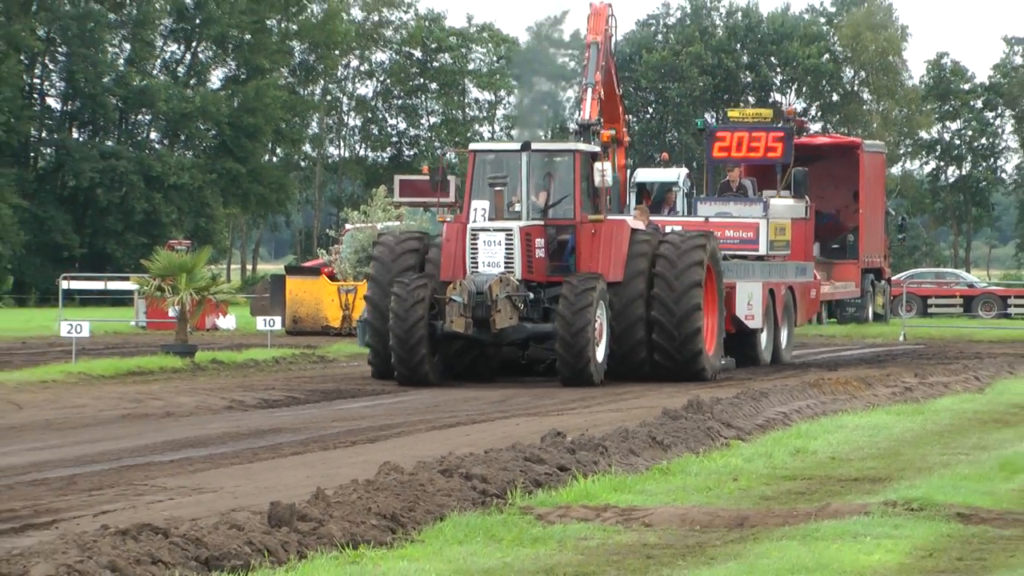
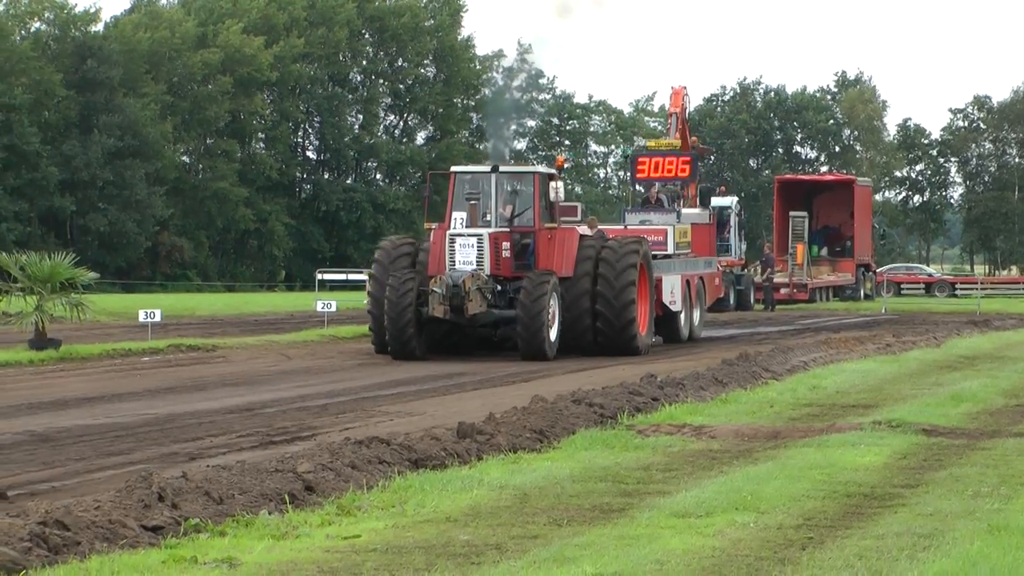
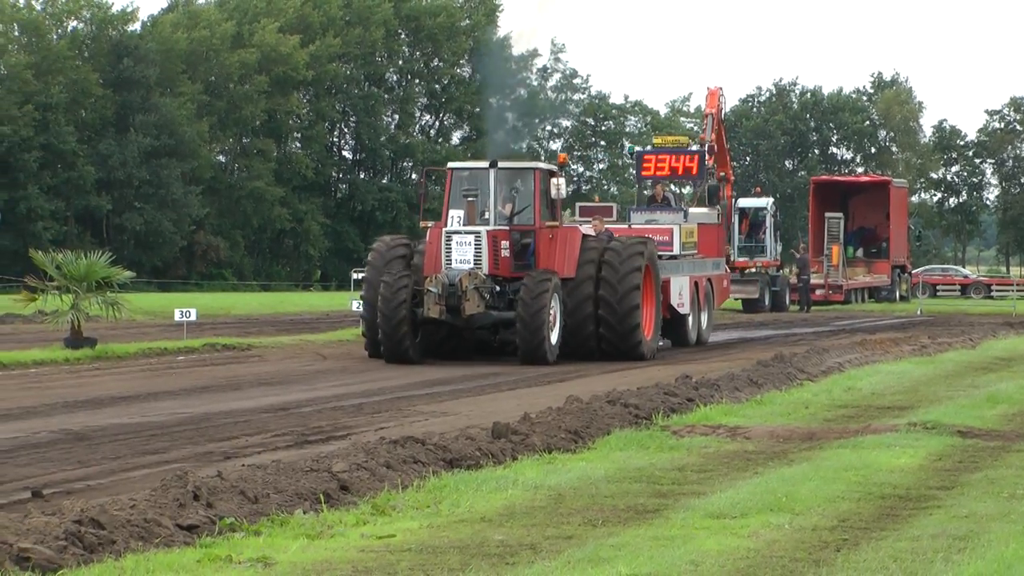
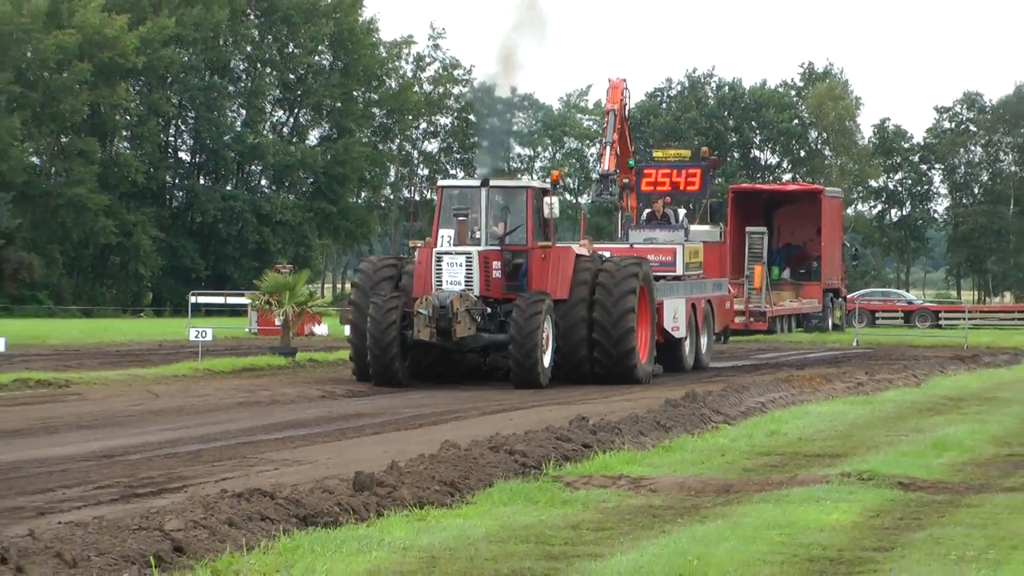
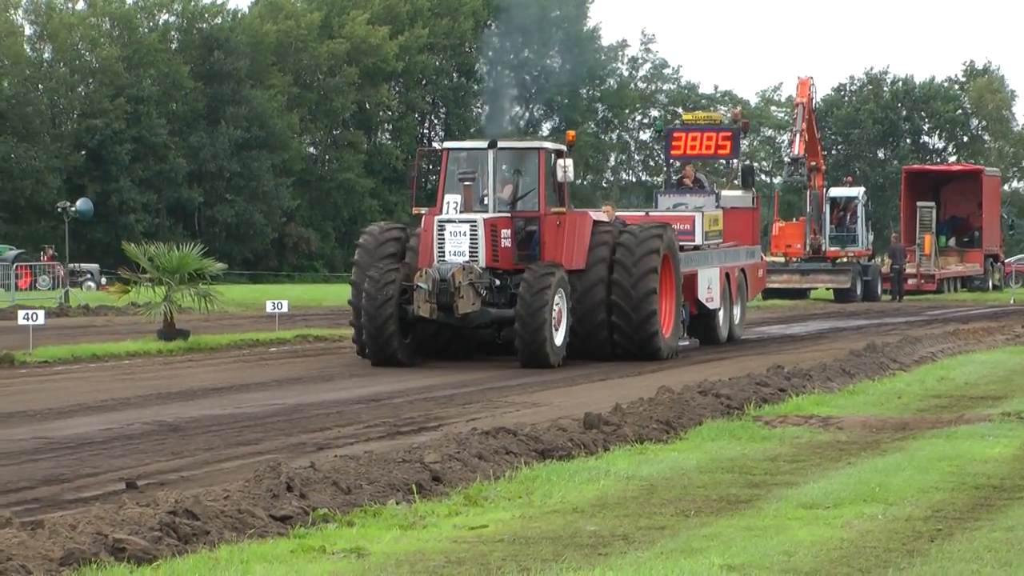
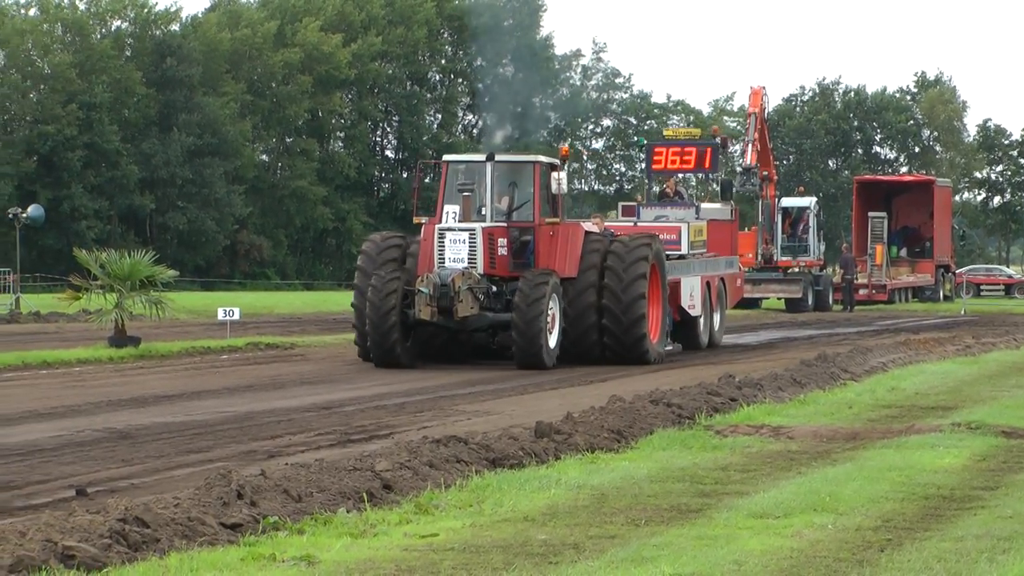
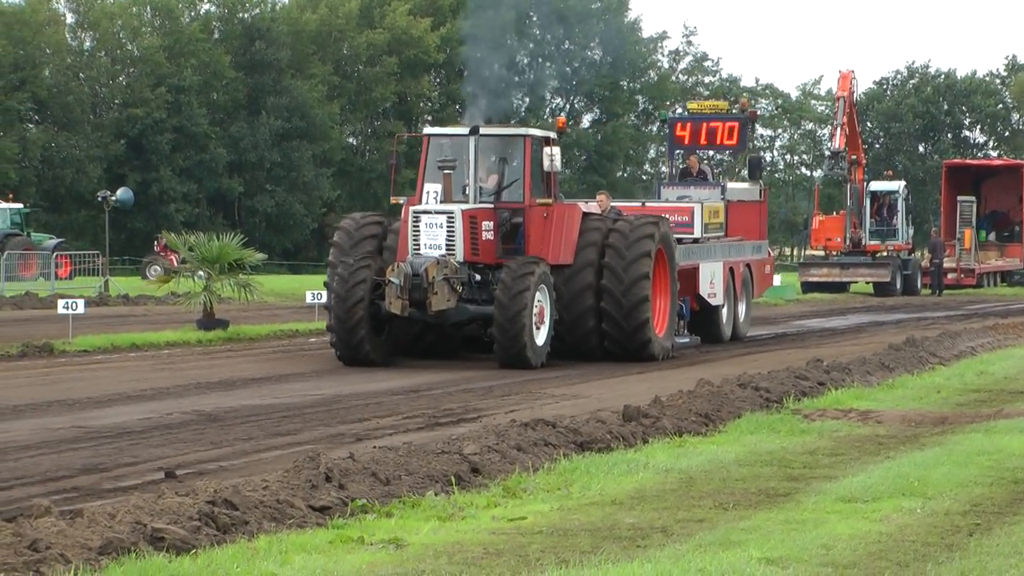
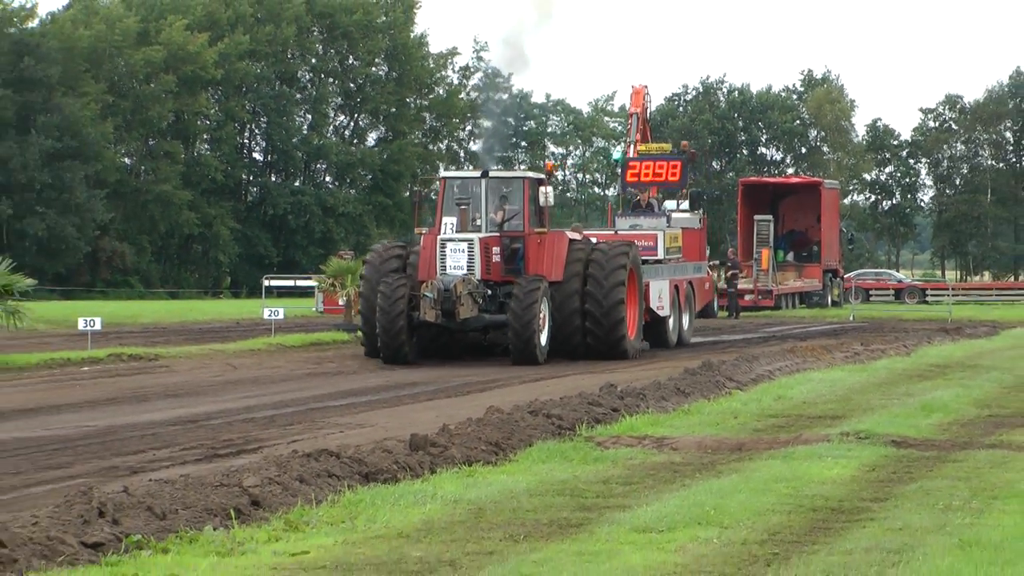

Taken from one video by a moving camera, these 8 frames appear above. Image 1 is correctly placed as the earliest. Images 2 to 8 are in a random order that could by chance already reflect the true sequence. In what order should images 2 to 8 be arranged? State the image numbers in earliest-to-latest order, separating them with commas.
4, 8, 2, 3, 6, 5, 7
